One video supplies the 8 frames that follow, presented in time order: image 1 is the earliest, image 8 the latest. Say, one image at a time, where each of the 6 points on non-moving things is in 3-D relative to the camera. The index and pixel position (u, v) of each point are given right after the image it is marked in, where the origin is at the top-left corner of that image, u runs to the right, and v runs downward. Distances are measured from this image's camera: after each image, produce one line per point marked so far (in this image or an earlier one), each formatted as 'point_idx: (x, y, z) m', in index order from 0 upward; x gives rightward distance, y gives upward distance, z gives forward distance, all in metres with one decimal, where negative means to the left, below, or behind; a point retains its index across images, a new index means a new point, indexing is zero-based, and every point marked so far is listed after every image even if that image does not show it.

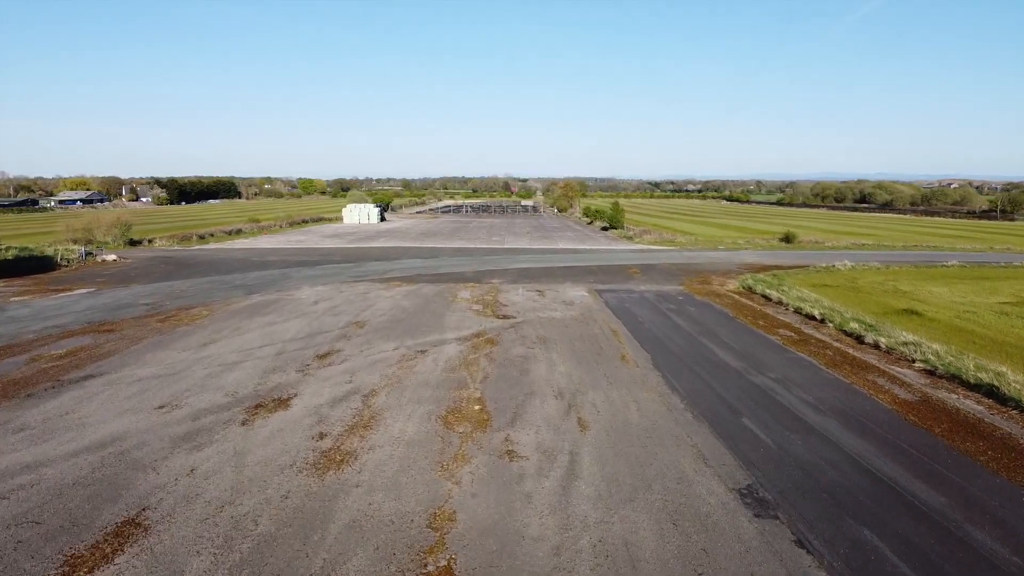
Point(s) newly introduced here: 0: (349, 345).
0: (-3.0, -1.1, +11.6) m
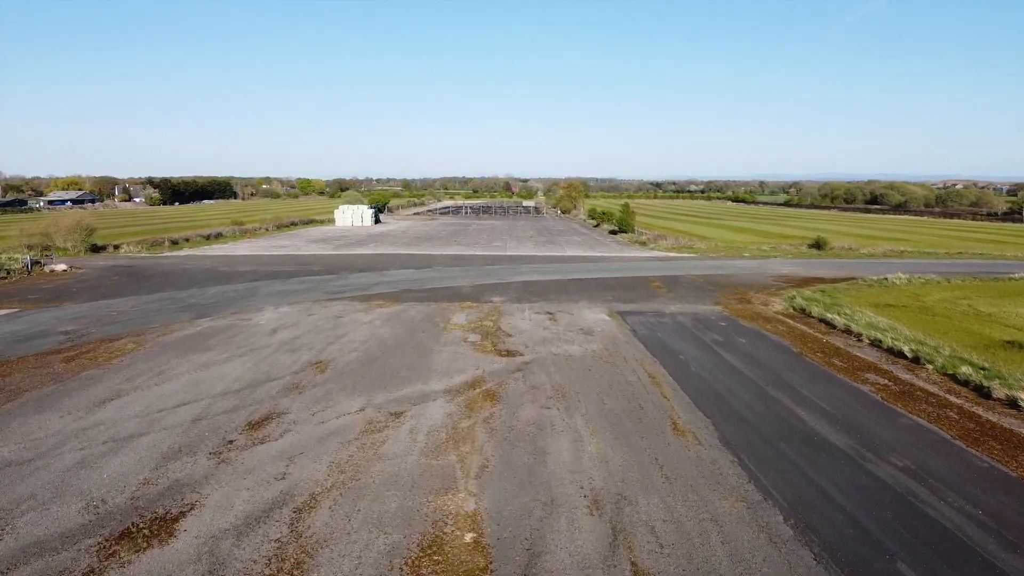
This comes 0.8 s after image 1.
0: (-2.9, -1.6, +8.6) m
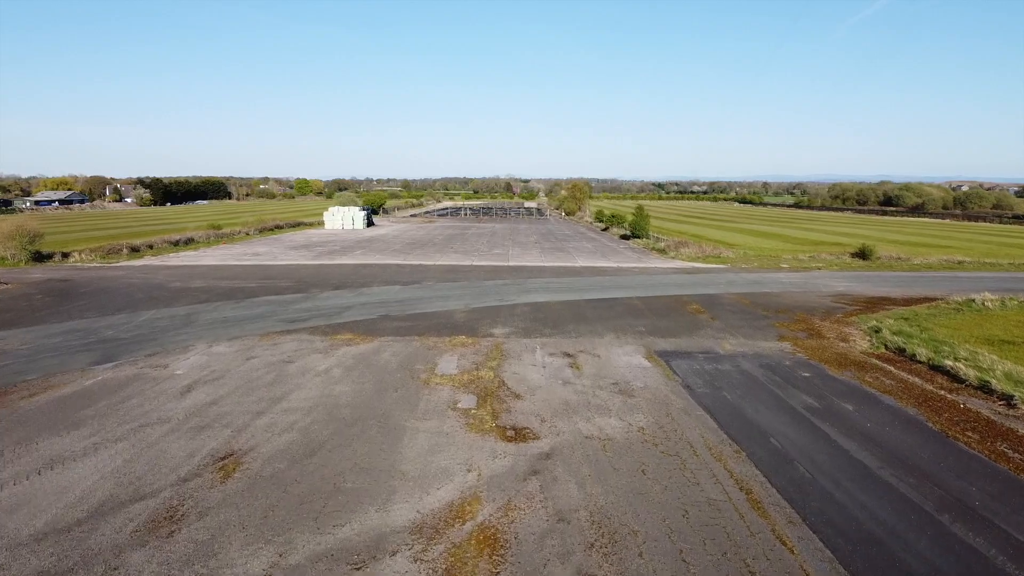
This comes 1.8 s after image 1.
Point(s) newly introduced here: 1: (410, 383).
0: (-2.8, -2.2, +5.0) m
1: (-1.5, -1.5, +9.5) m
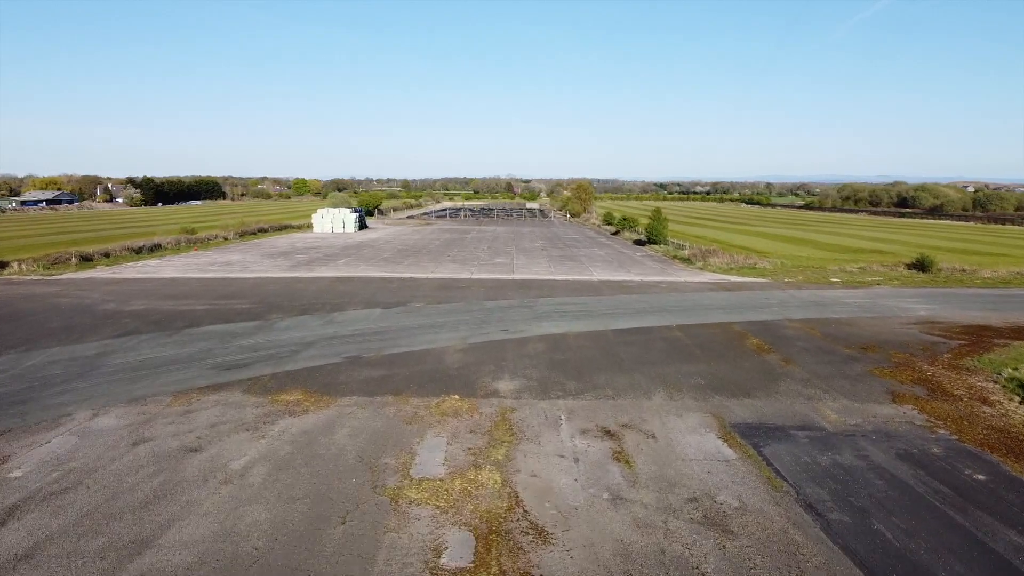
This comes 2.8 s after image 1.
0: (-2.6, -2.7, +1.4) m
1: (-1.4, -2.0, +6.0) m
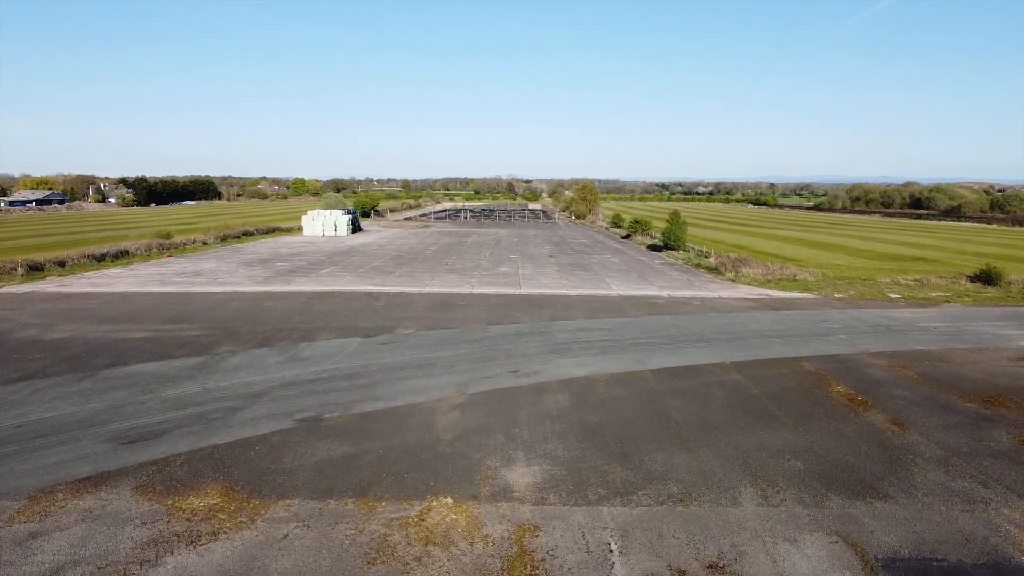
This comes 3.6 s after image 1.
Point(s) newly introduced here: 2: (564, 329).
0: (-2.4, -3.2, -1.5) m
1: (-1.2, -2.5, +3.0) m
2: (+1.1, -0.9, +13.6) m
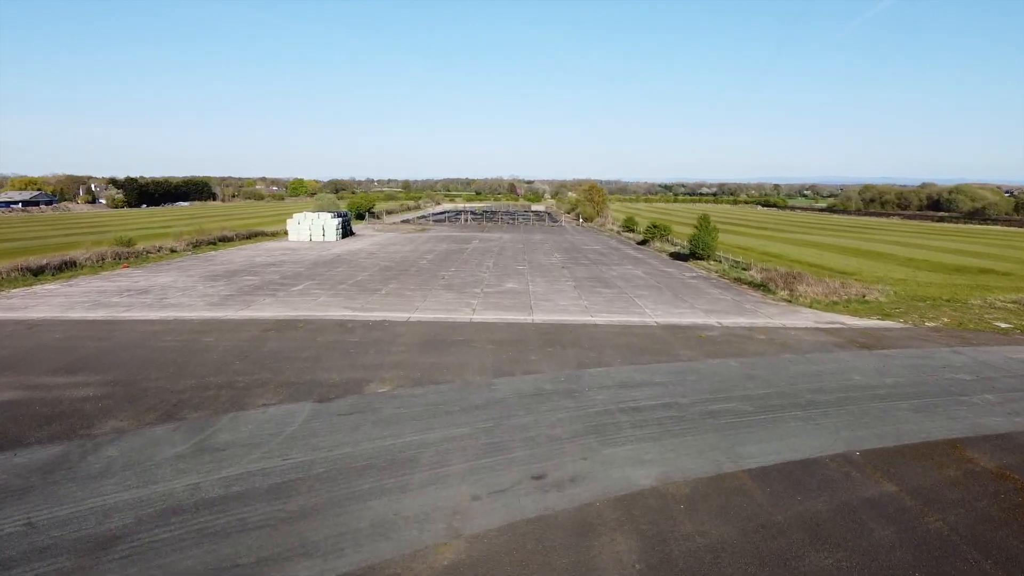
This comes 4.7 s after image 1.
0: (-2.2, -3.8, -5.3) m
1: (-0.9, -3.1, -0.7) m
2: (+1.4, -1.5, +9.9) m
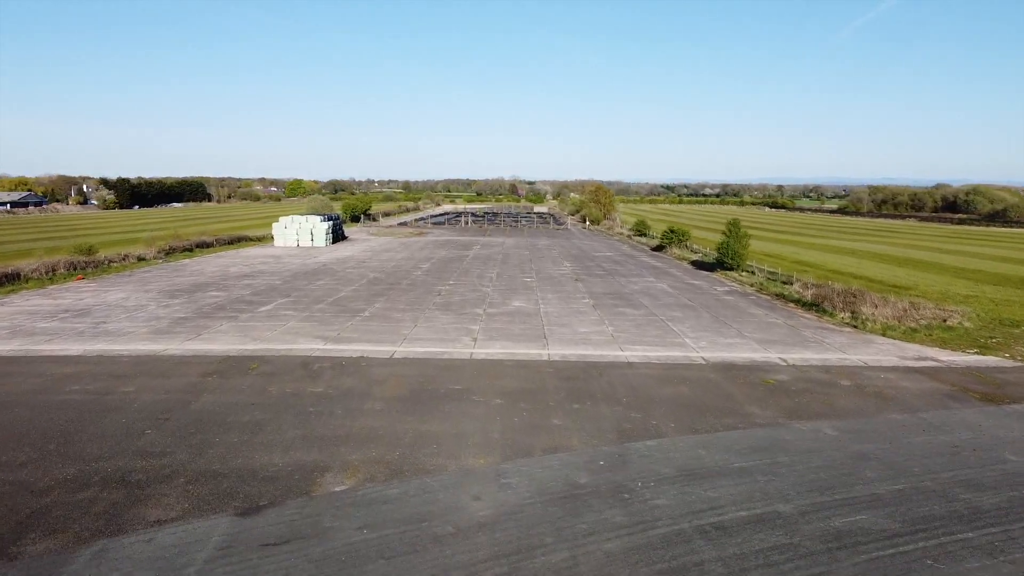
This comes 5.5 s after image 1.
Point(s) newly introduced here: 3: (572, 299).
0: (-2.0, -4.3, -8.3) m
1: (-0.7, -3.6, -3.8) m
2: (+1.6, -2.0, +6.8) m
3: (+1.7, -0.3, +18.3) m
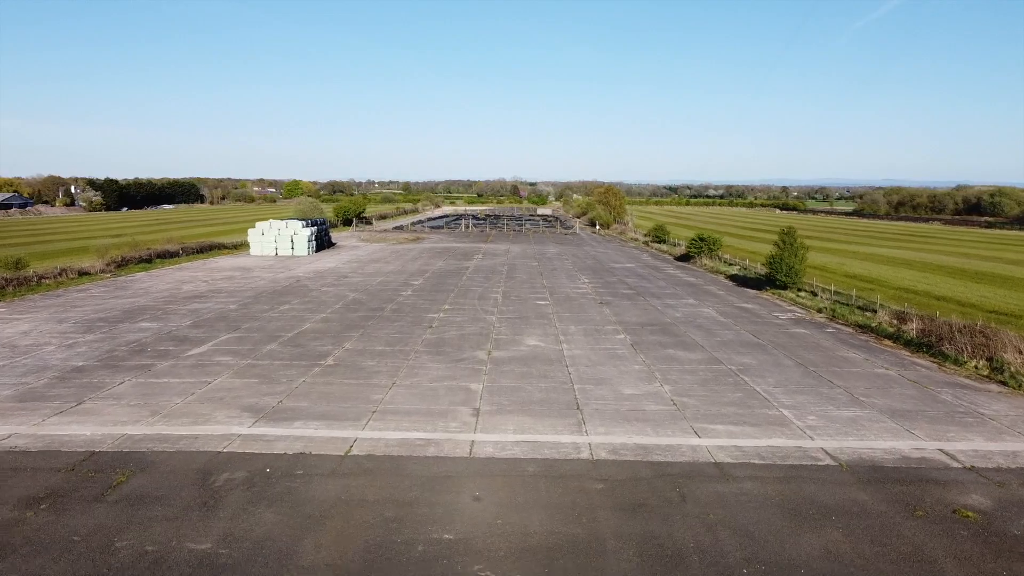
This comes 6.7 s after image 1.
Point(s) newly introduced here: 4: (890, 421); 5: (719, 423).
0: (-1.7, -5.0, -12.5) m
1: (-0.5, -4.3, -7.9) m
2: (+1.8, -2.7, +2.7) m
3: (+2.0, -1.0, +14.1) m
4: (+5.4, -1.8, +9.1) m
5: (+2.9, -1.9, +8.8) m
